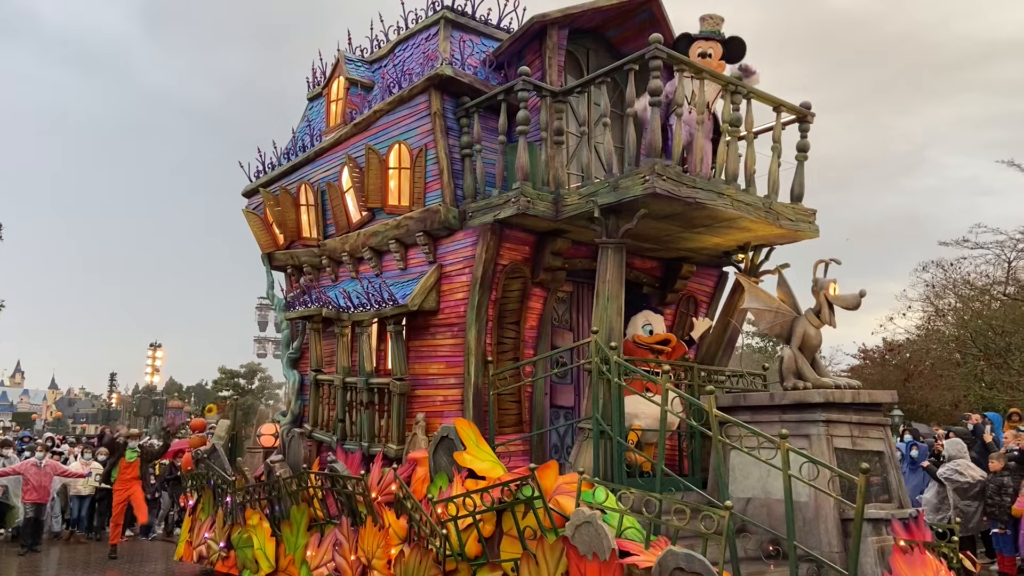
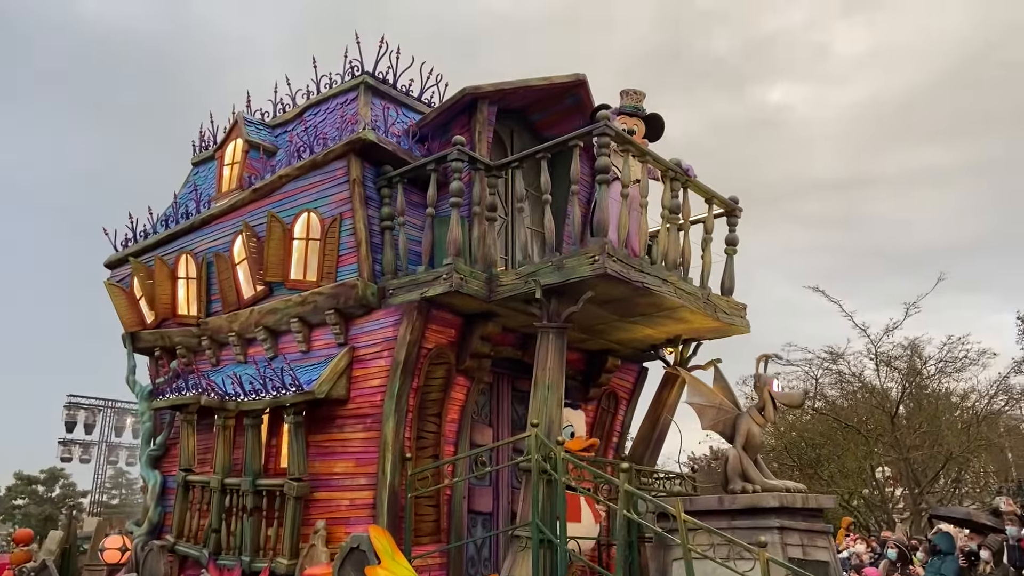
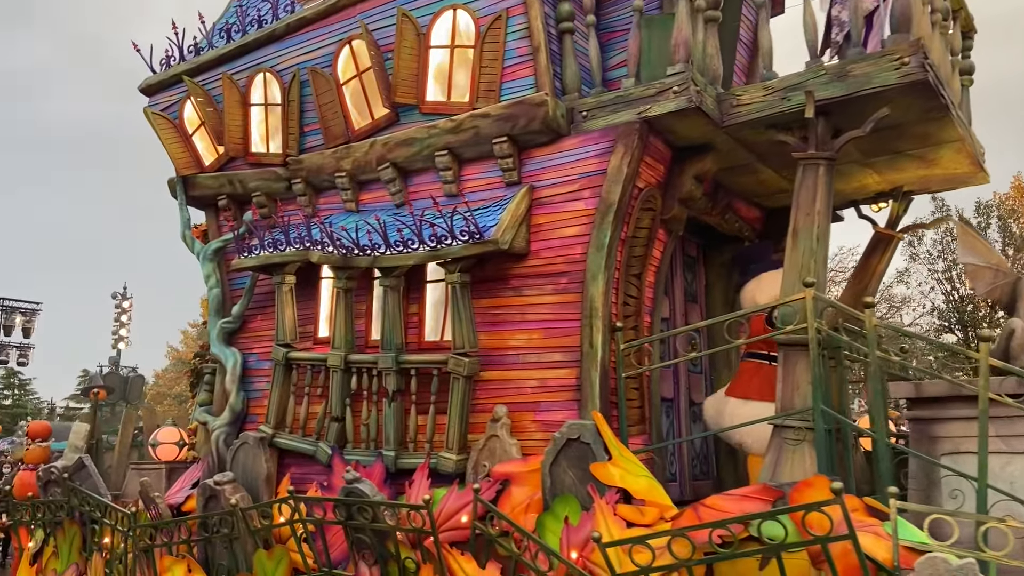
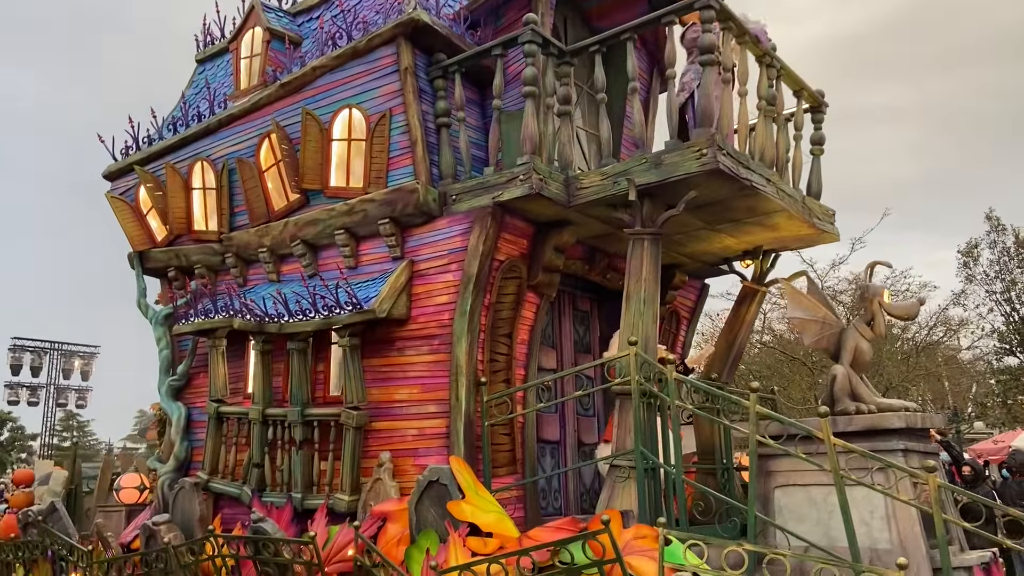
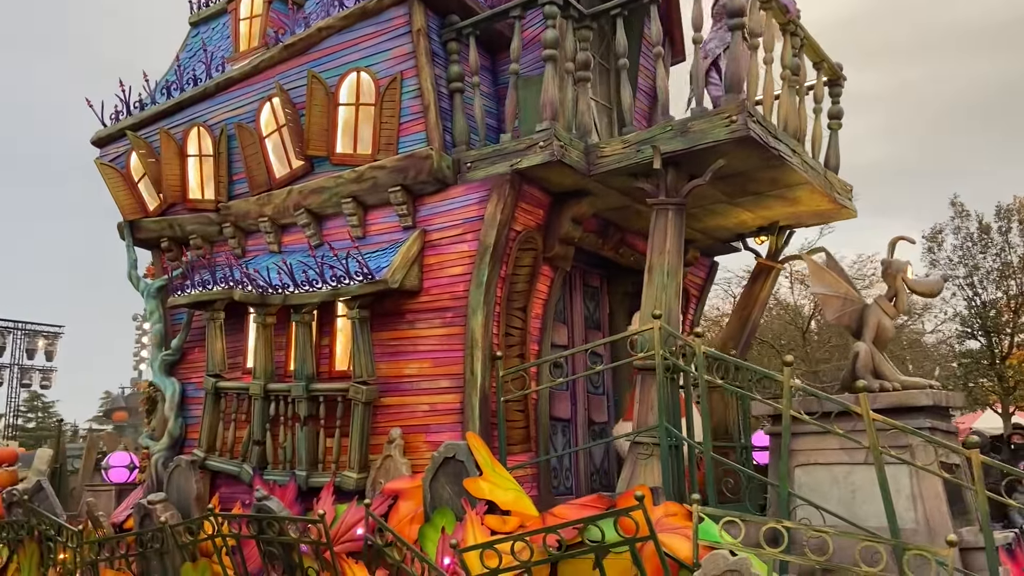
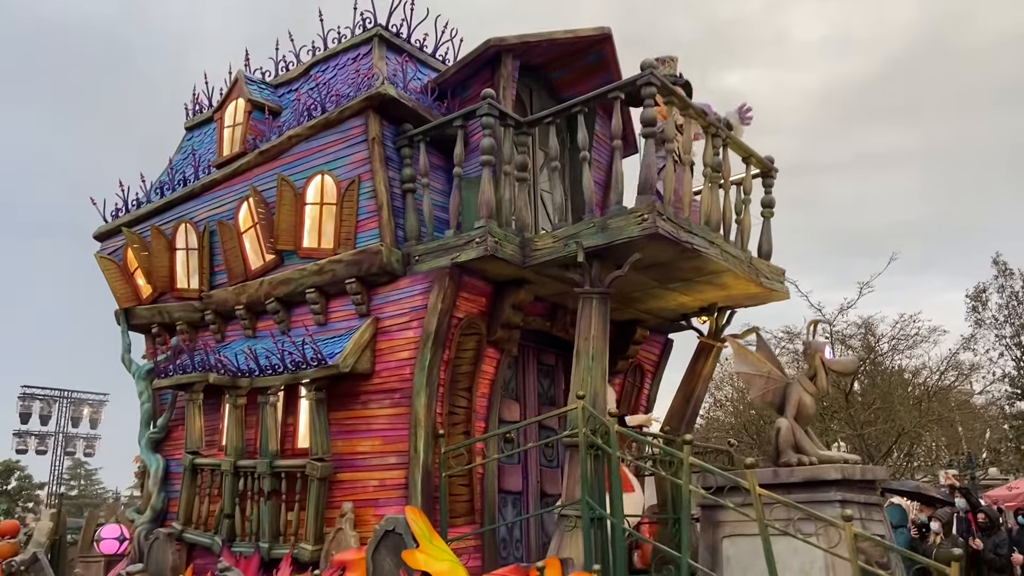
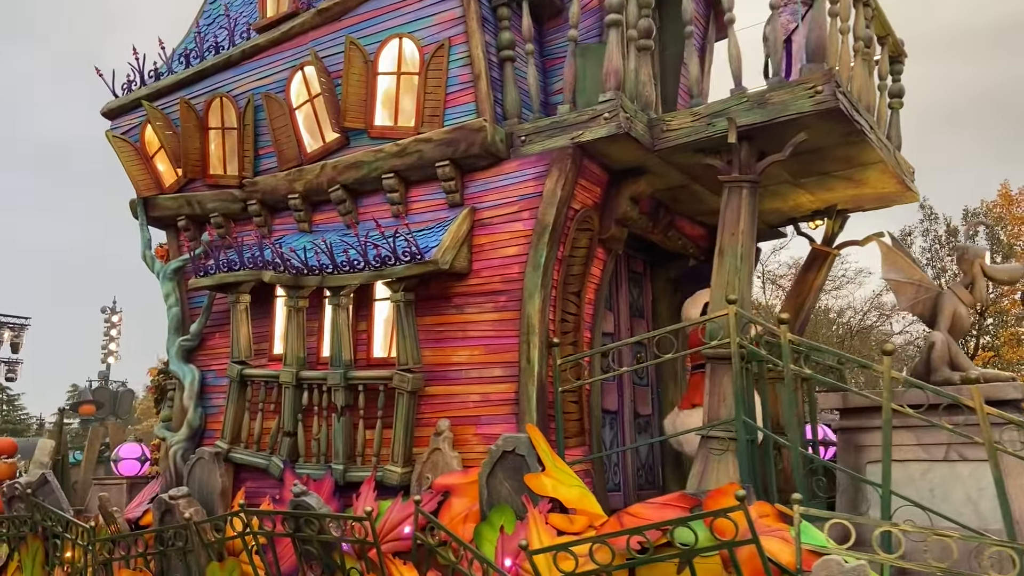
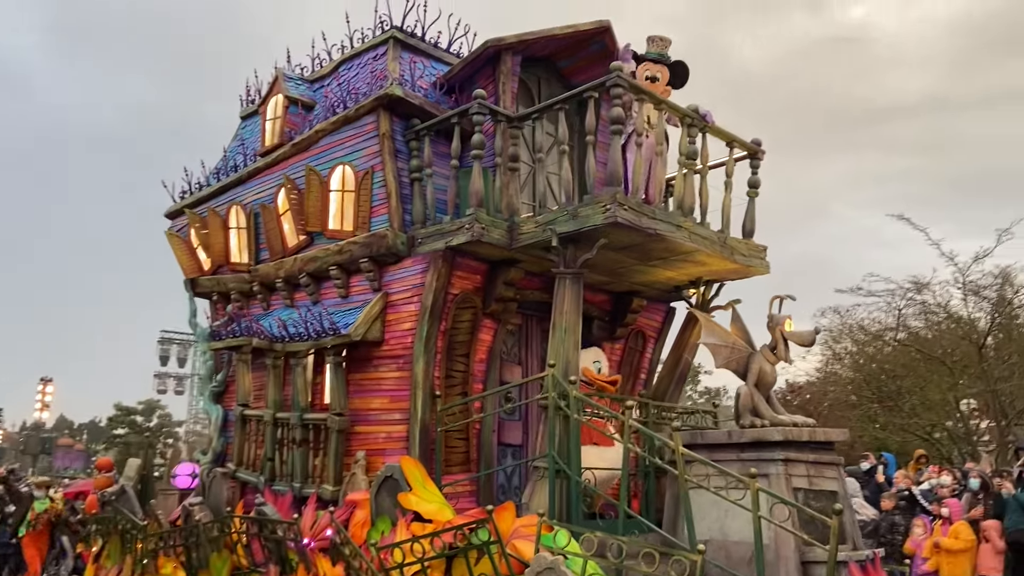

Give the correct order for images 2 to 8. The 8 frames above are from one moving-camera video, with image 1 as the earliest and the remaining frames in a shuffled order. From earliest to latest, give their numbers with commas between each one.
8, 2, 6, 4, 5, 7, 3
